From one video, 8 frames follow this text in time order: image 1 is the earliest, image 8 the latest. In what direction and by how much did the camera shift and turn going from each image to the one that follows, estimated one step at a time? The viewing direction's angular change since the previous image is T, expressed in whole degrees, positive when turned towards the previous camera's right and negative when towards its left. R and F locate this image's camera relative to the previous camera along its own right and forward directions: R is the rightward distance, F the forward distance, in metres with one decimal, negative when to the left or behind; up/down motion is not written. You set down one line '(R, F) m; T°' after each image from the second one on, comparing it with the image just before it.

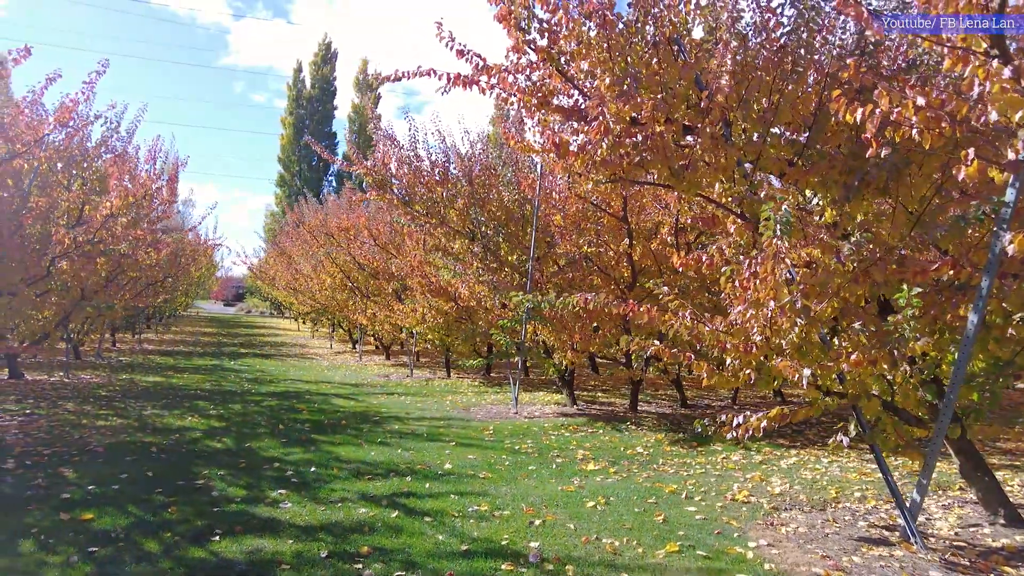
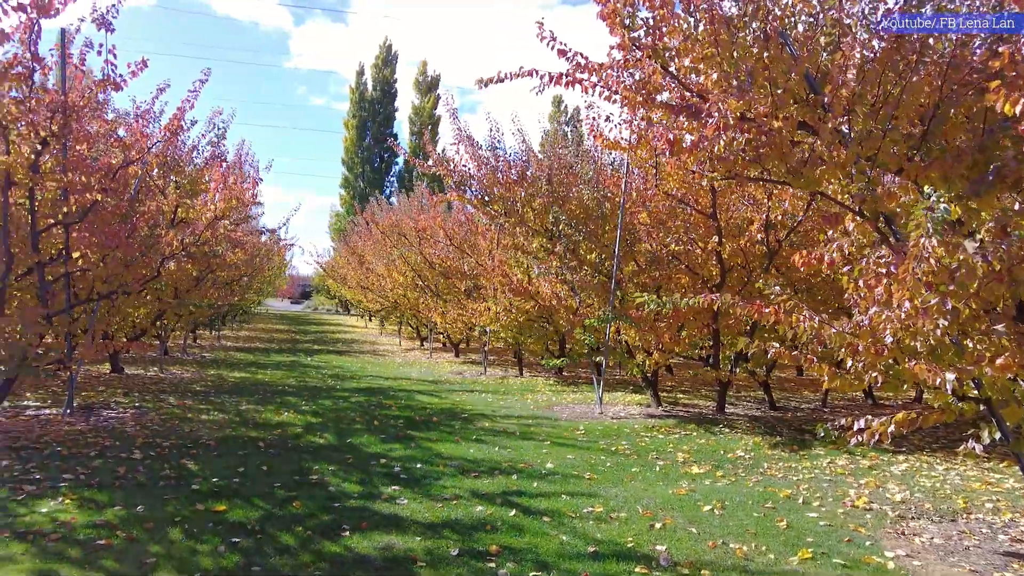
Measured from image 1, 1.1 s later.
(-0.4, 0.0) m; -5°
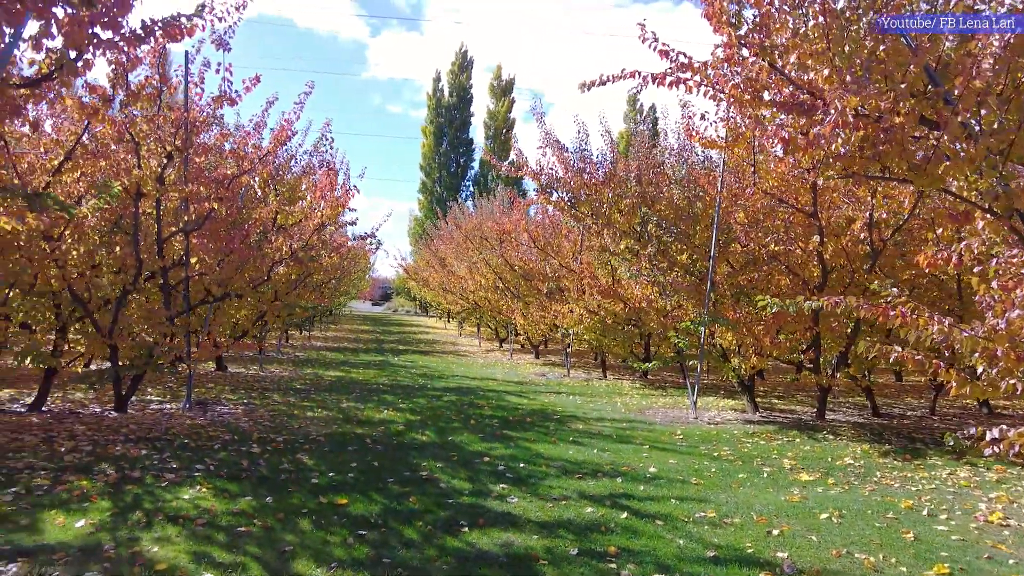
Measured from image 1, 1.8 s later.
(-0.3, -0.1) m; -6°
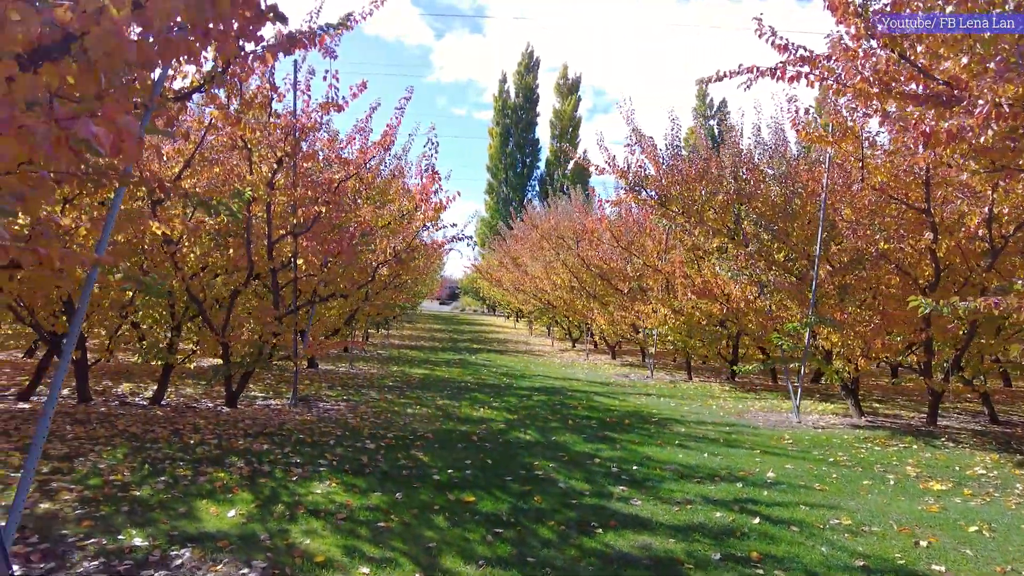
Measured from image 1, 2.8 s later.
(-0.5, 0.0) m; -5°
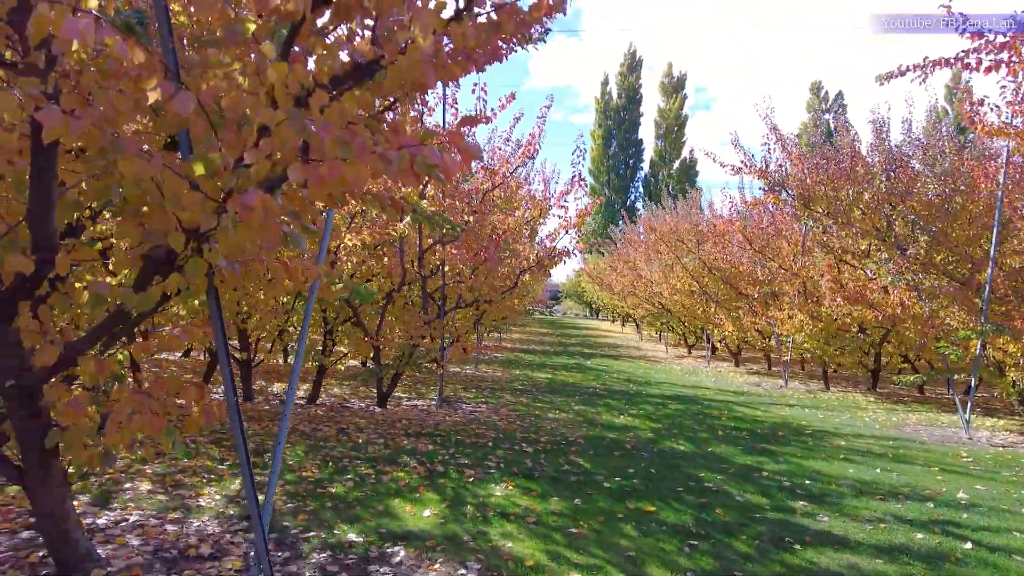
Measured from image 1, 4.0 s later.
(-0.6, -0.1) m; -8°
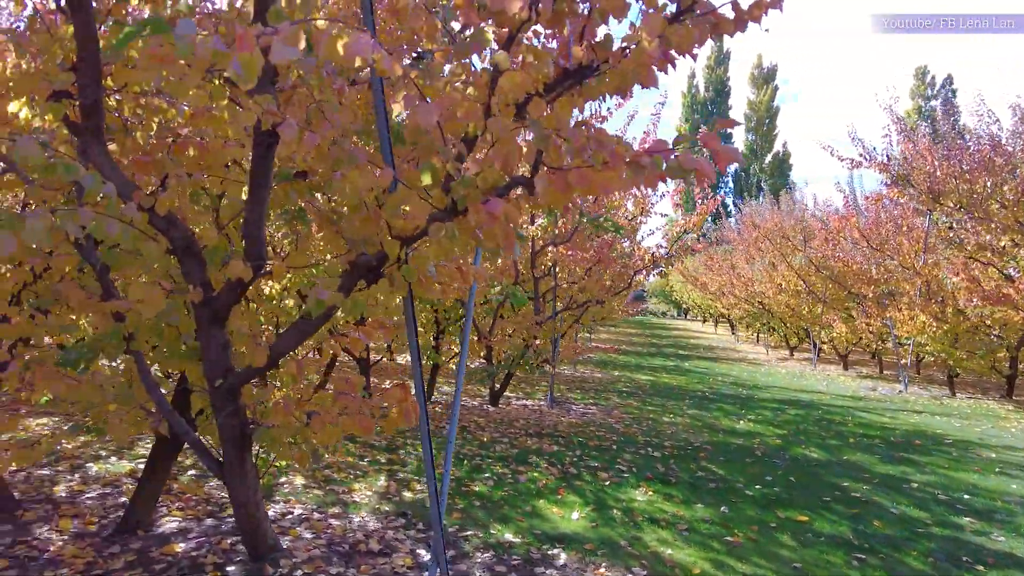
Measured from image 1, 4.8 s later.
(-0.5, 0.0) m; -7°
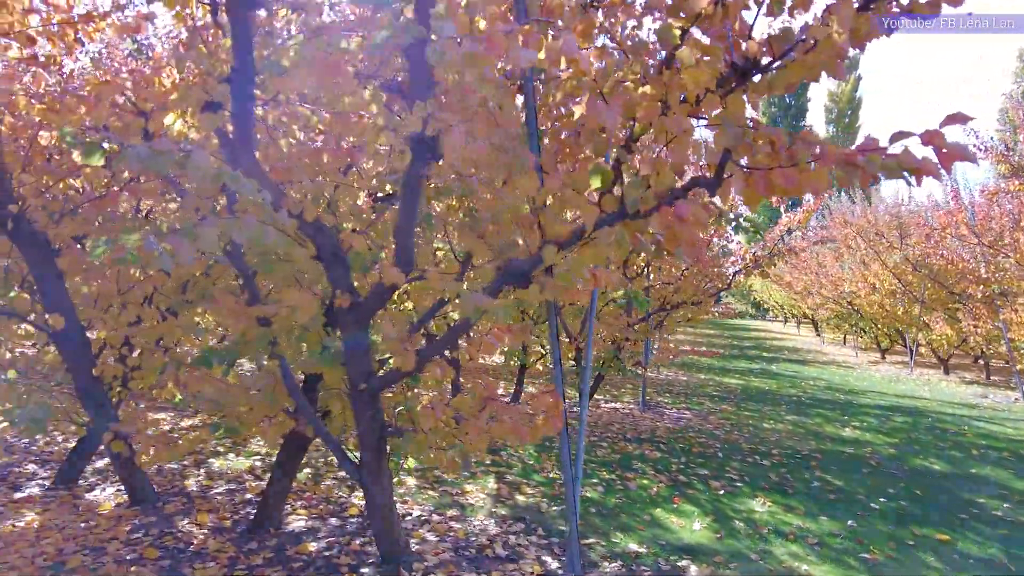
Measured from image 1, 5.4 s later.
(-0.3, +0.1) m; -6°
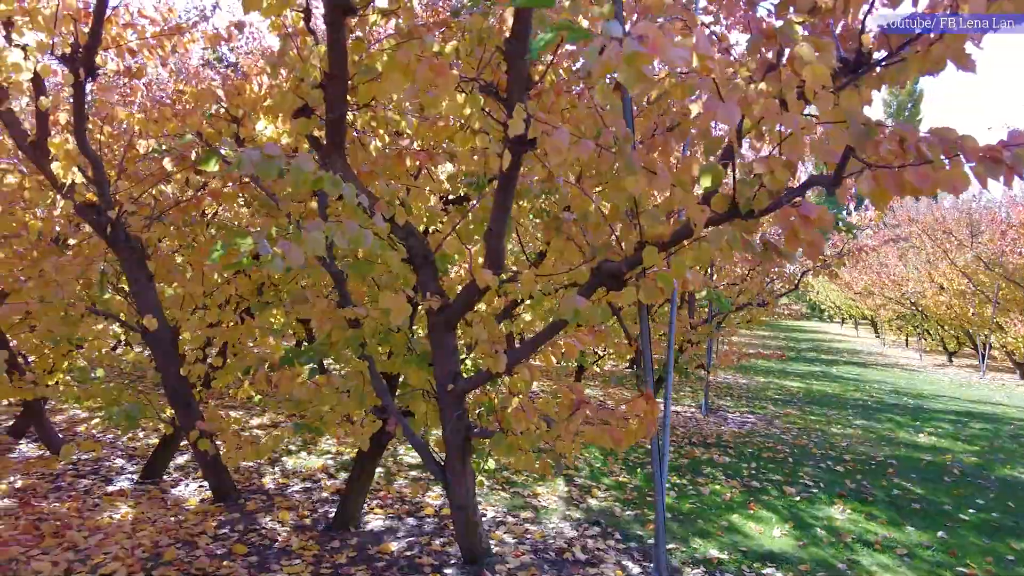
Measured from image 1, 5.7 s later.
(-0.2, 0.0) m; -4°
